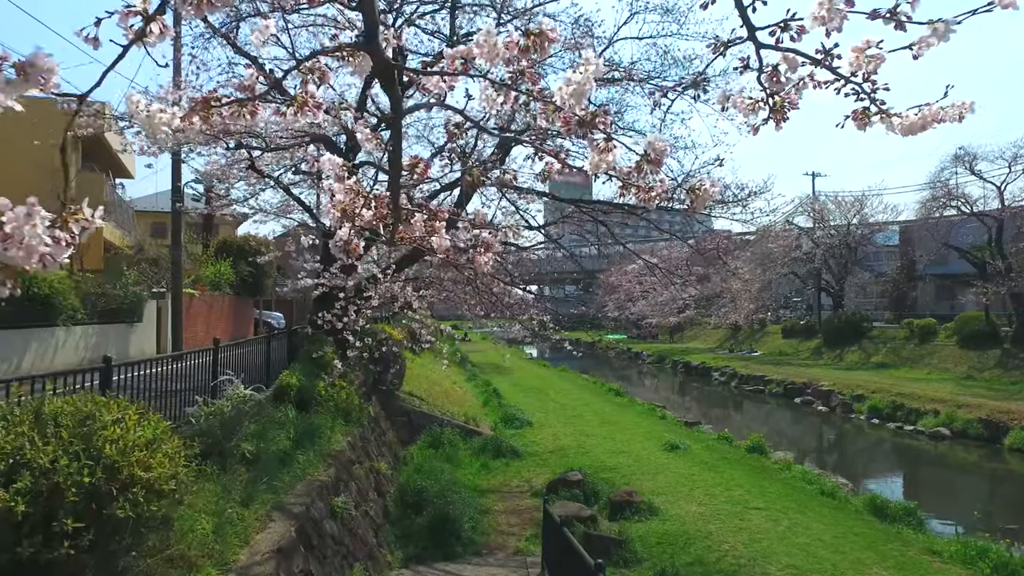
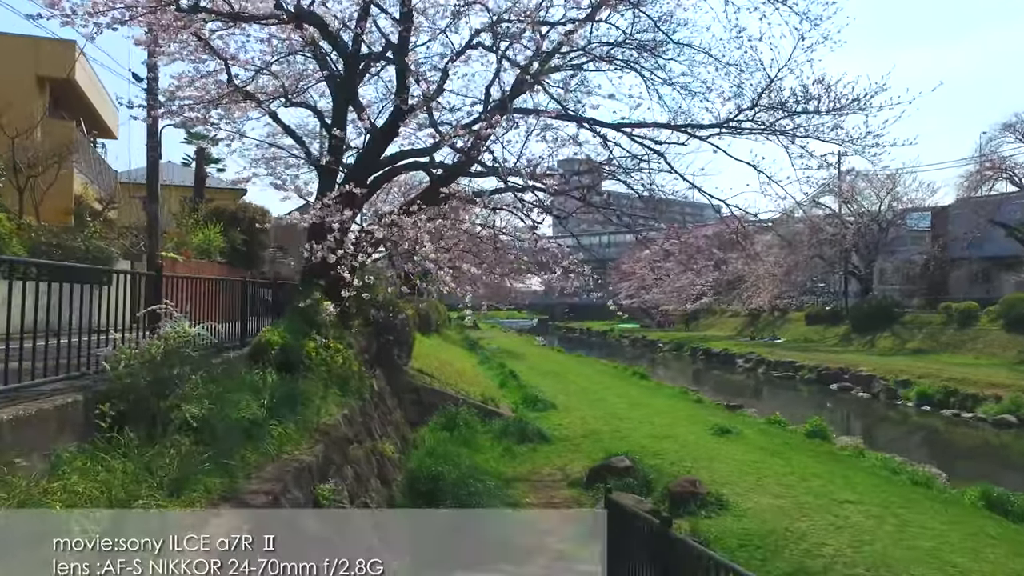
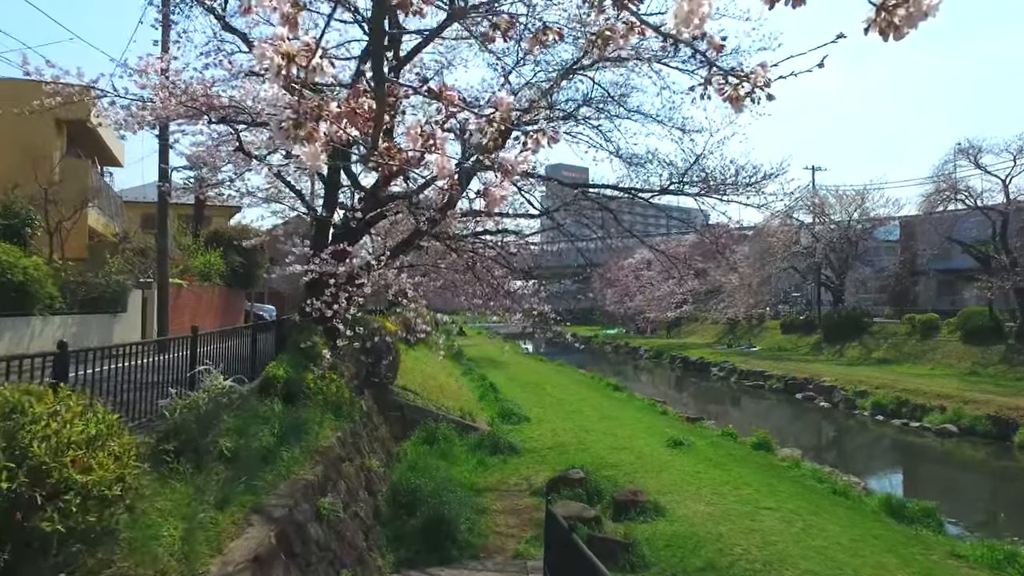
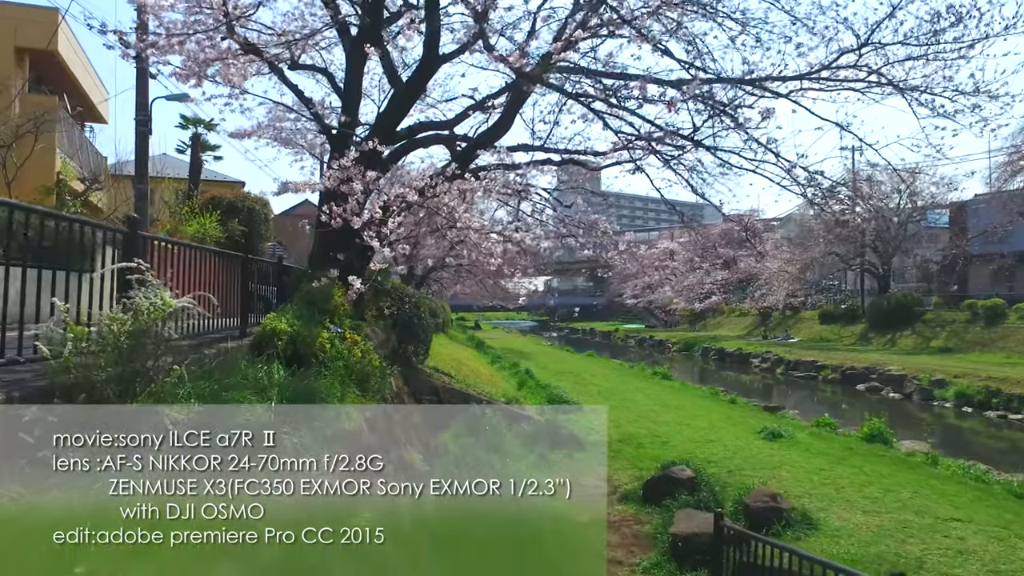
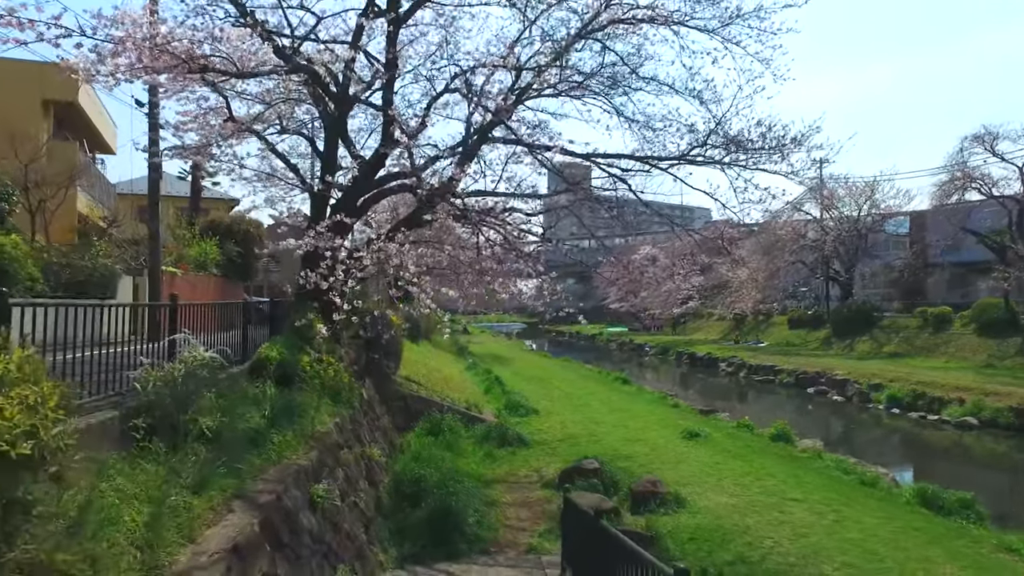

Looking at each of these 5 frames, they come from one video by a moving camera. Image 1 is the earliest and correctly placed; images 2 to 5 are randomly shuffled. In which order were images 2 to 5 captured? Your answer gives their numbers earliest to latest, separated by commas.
3, 5, 2, 4
